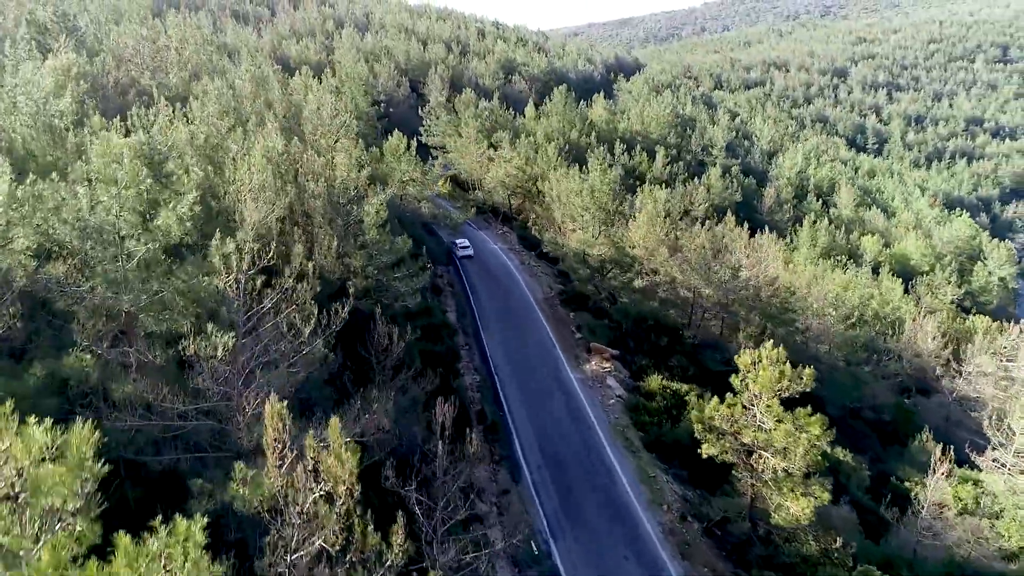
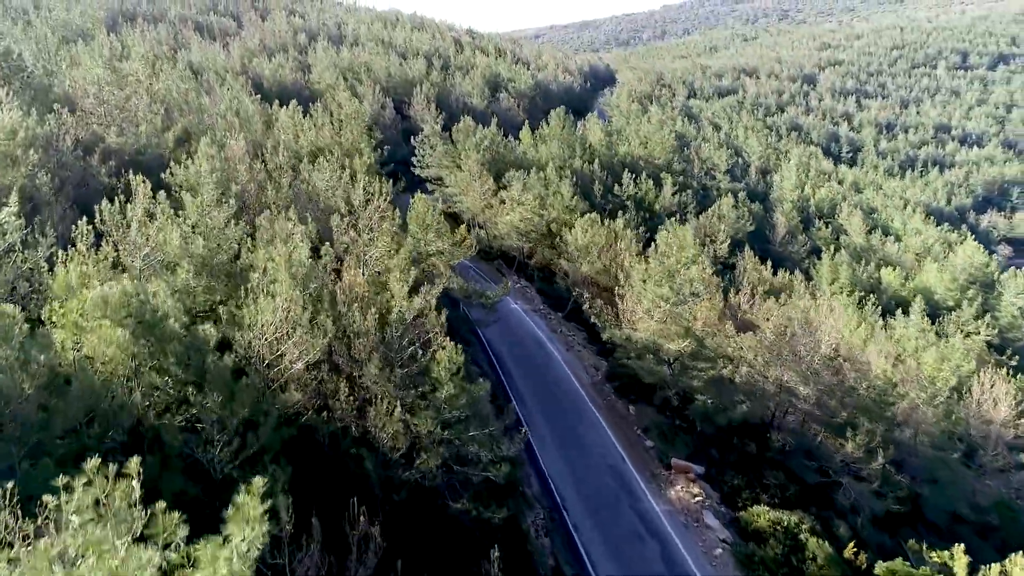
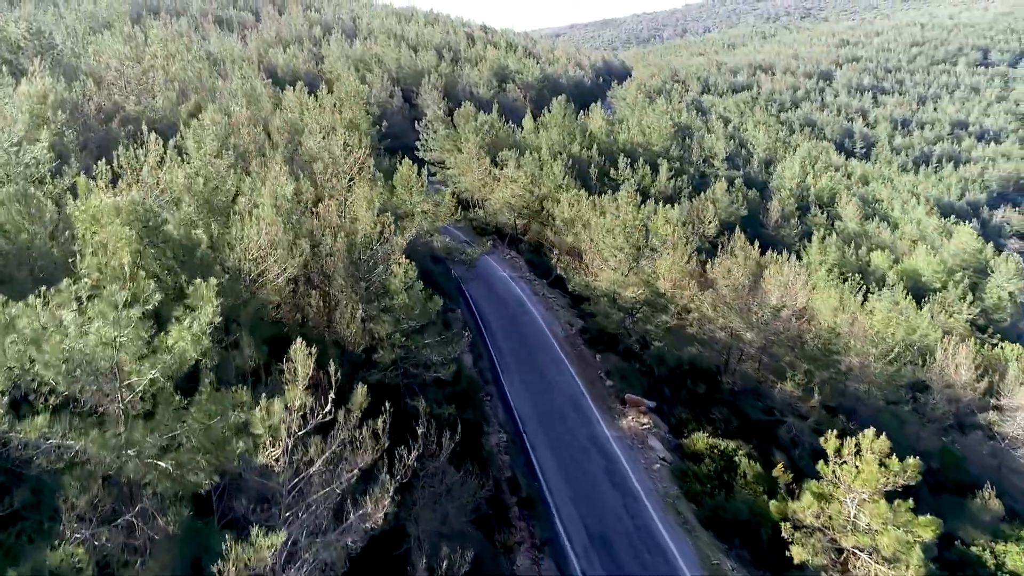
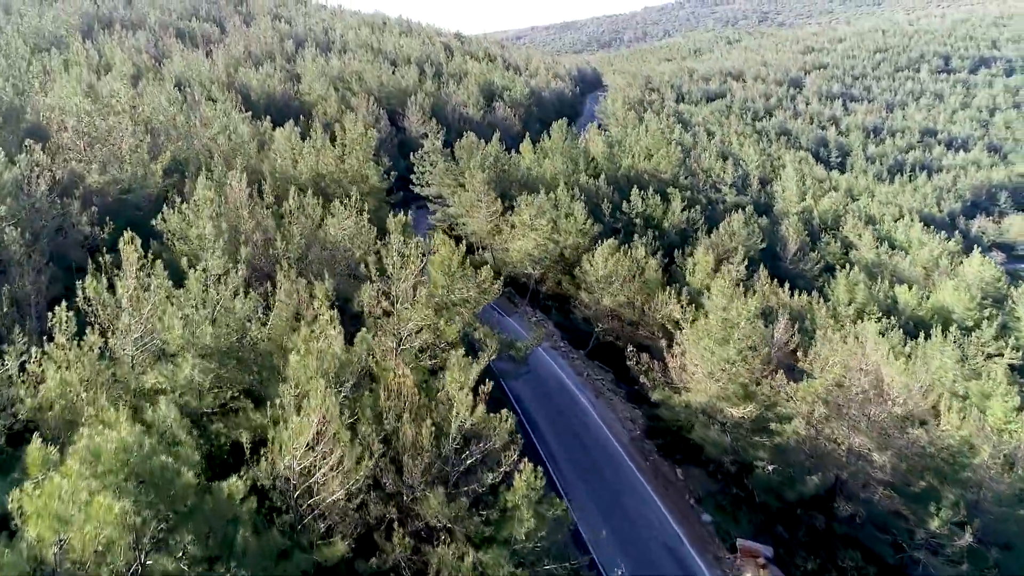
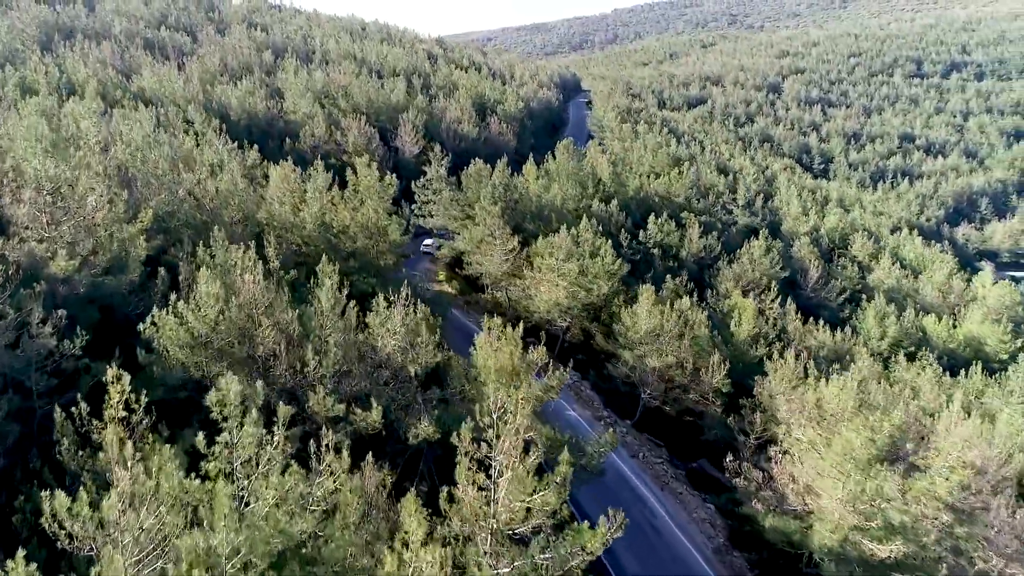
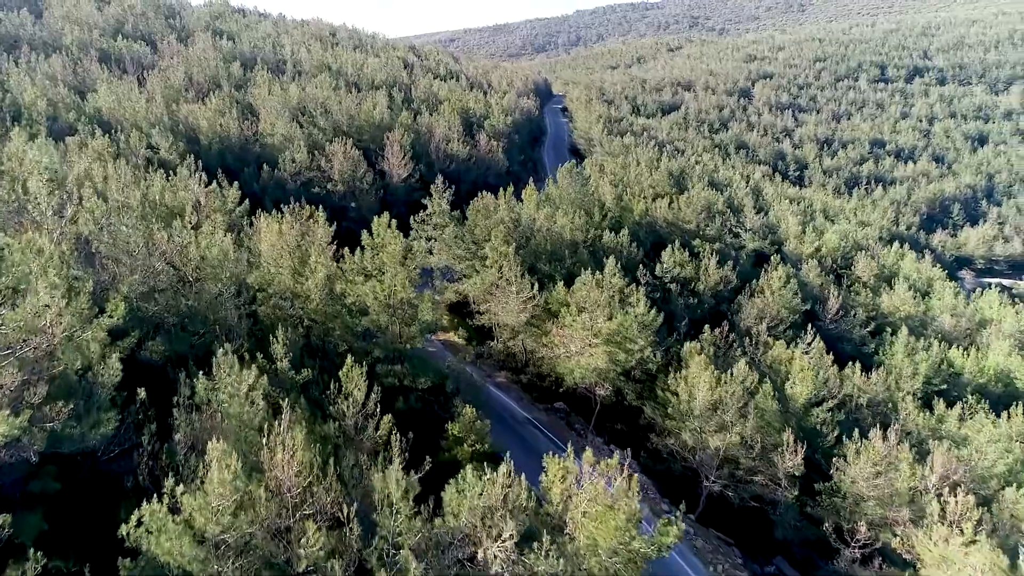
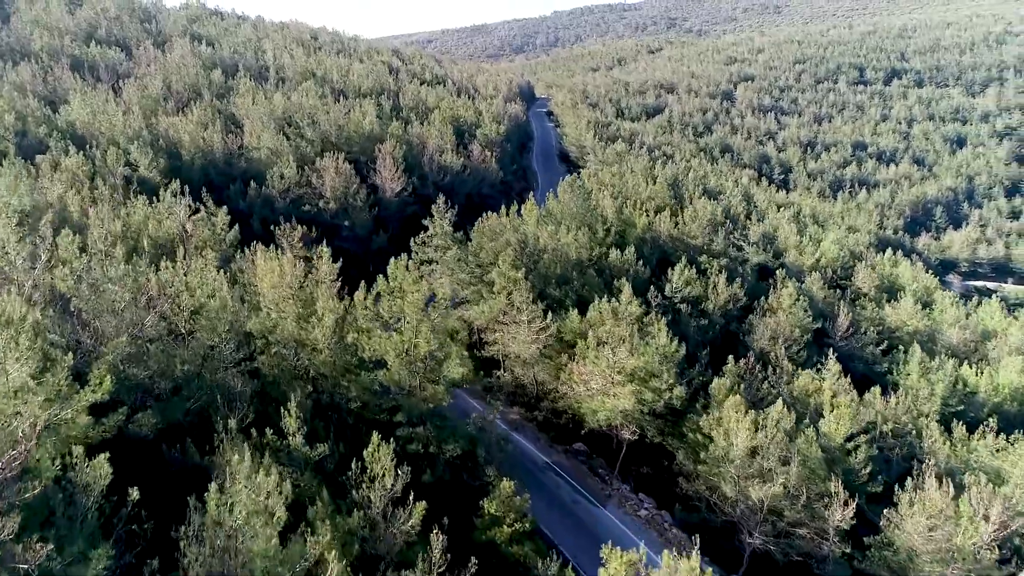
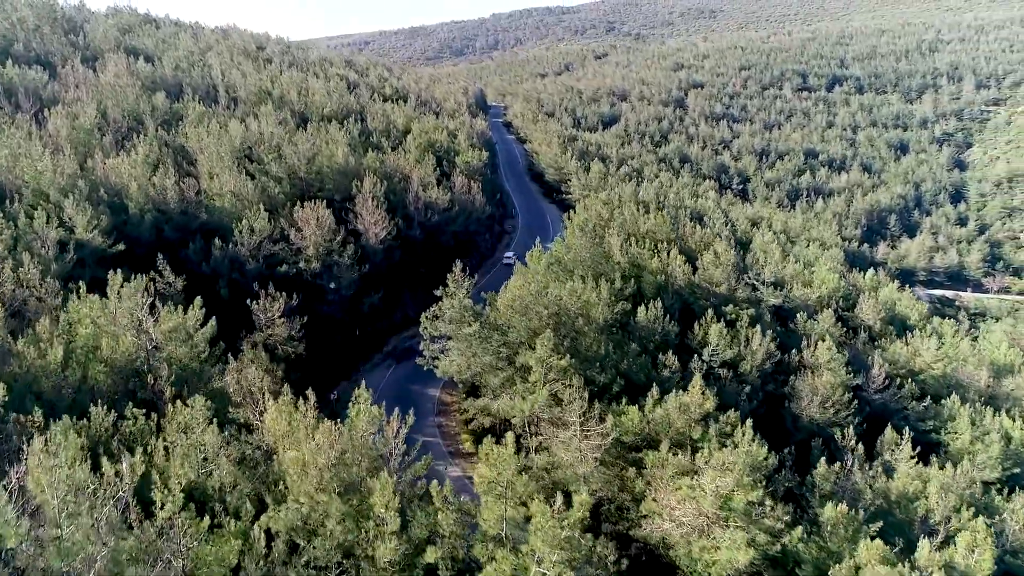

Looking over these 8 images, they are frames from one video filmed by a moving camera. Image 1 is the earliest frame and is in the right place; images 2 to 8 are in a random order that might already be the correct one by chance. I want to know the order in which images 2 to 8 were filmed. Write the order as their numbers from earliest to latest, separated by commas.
3, 2, 4, 5, 6, 7, 8
